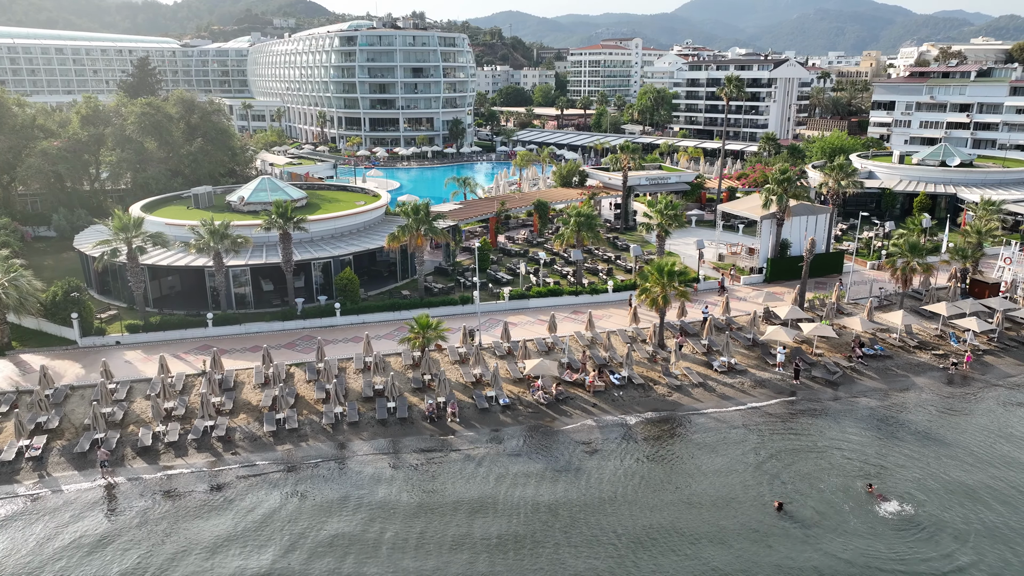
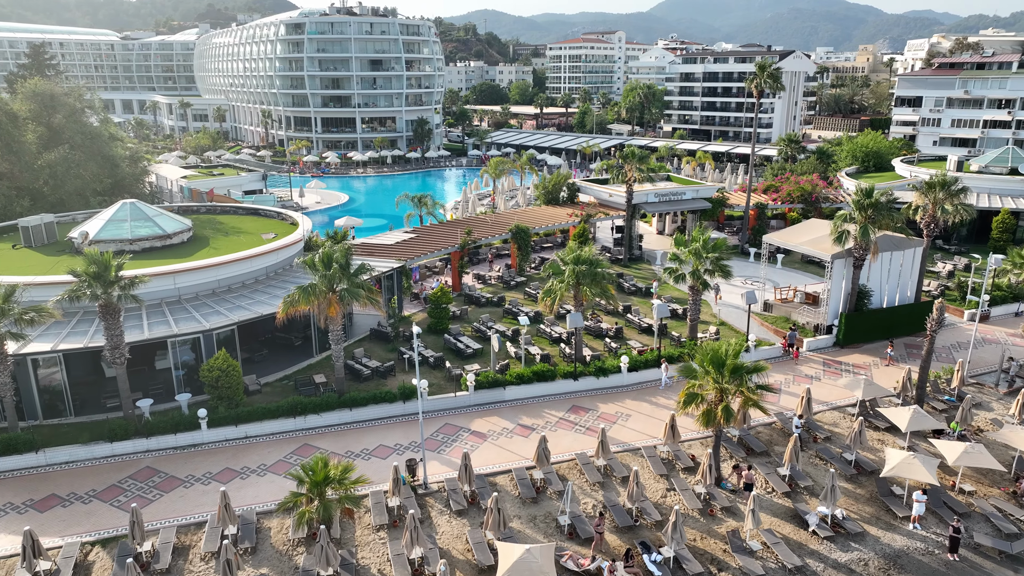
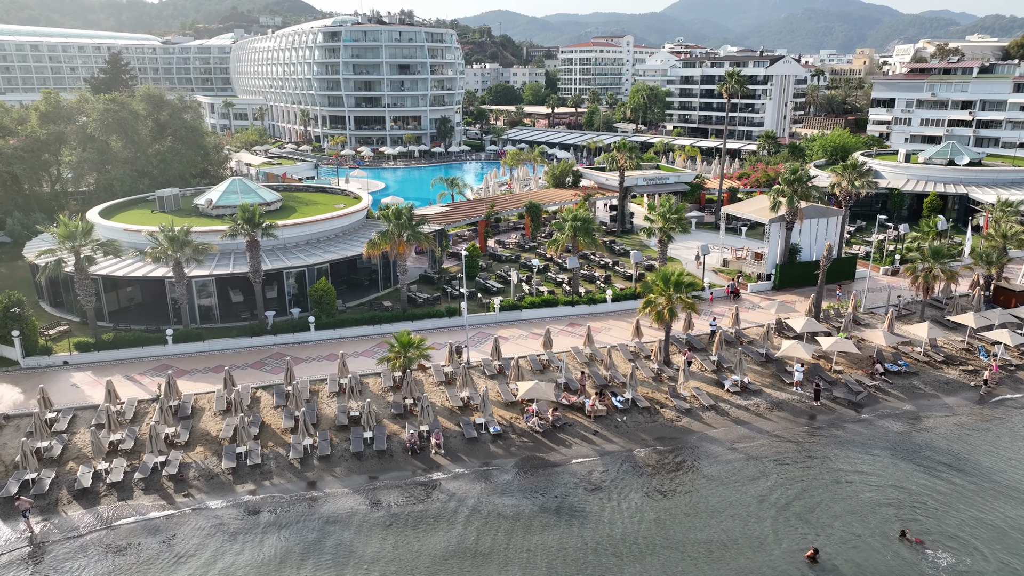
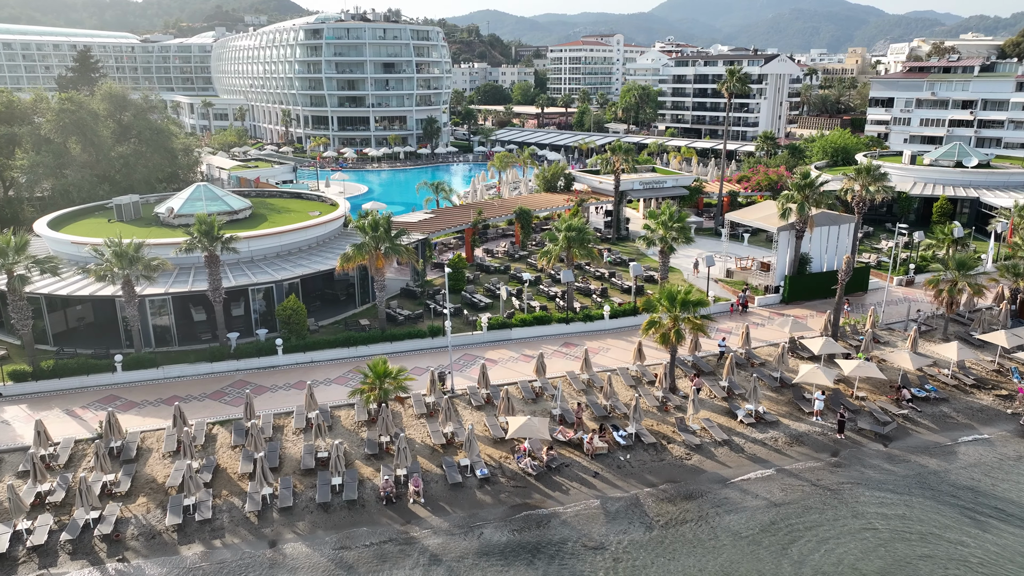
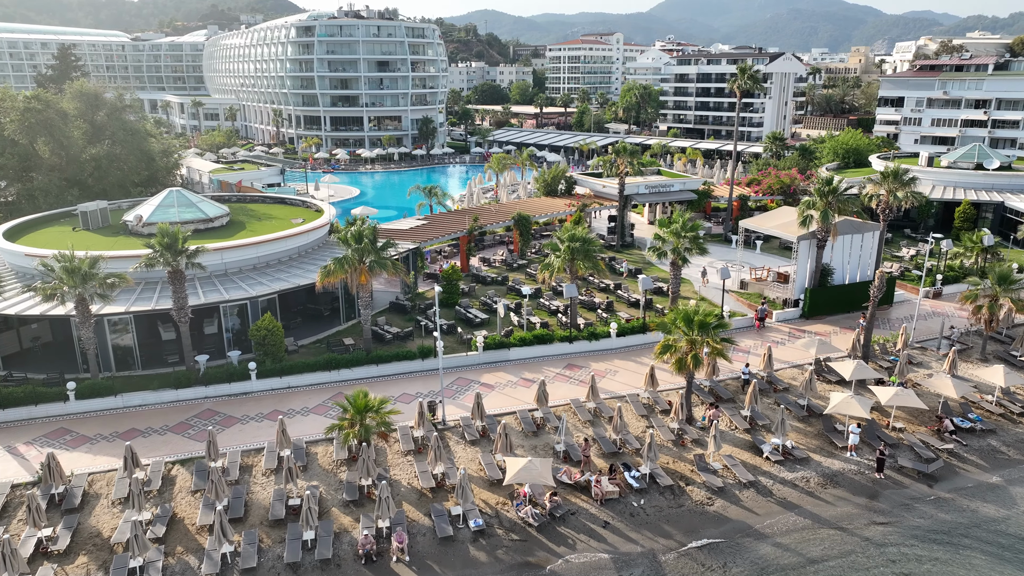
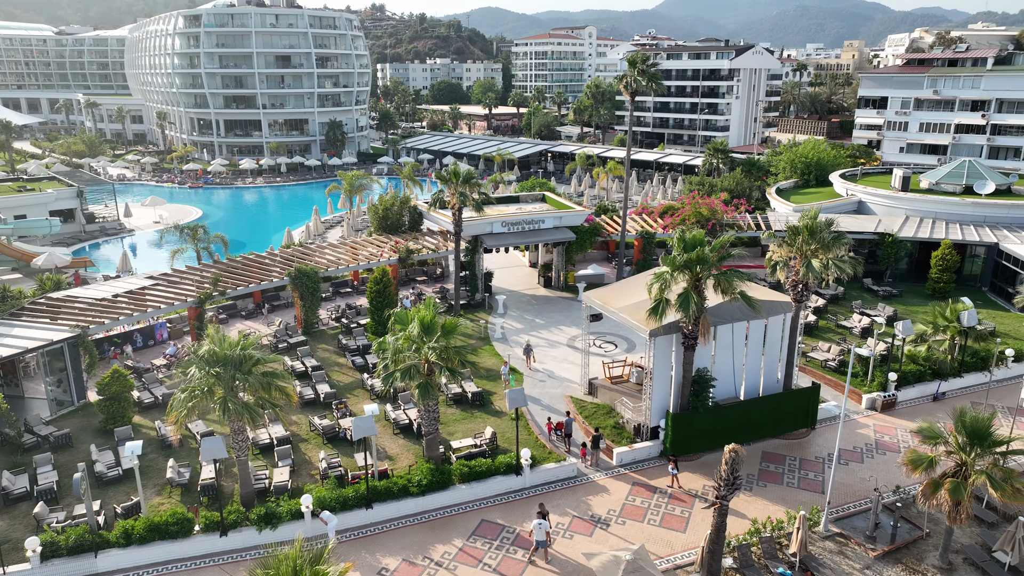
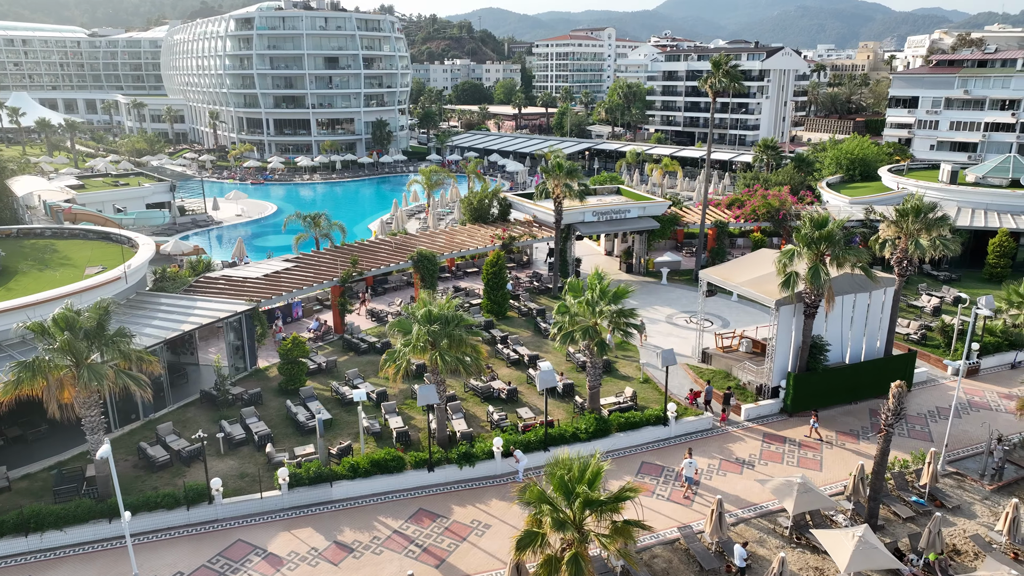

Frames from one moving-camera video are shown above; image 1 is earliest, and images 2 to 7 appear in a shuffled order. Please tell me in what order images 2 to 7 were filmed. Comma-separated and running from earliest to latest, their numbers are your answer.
3, 4, 5, 2, 7, 6
